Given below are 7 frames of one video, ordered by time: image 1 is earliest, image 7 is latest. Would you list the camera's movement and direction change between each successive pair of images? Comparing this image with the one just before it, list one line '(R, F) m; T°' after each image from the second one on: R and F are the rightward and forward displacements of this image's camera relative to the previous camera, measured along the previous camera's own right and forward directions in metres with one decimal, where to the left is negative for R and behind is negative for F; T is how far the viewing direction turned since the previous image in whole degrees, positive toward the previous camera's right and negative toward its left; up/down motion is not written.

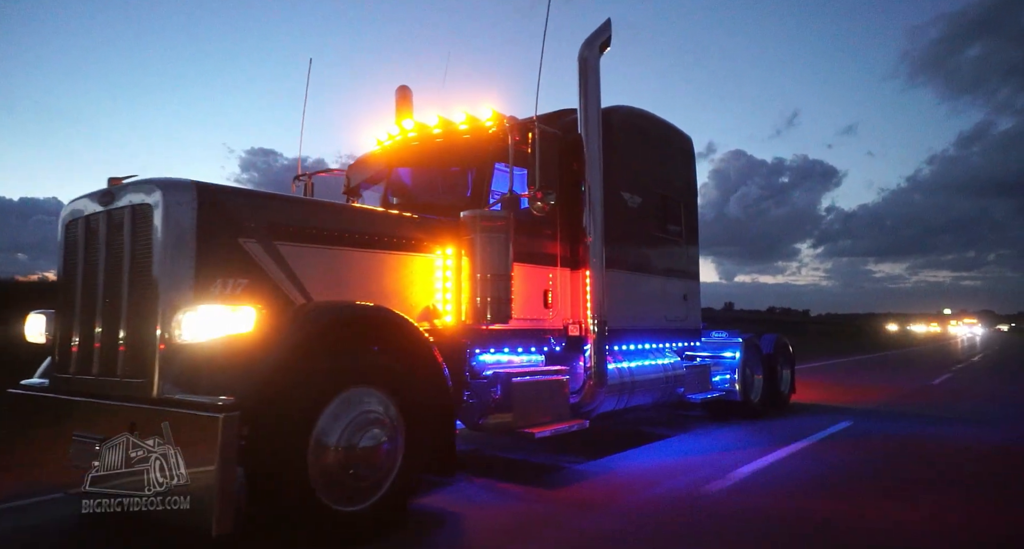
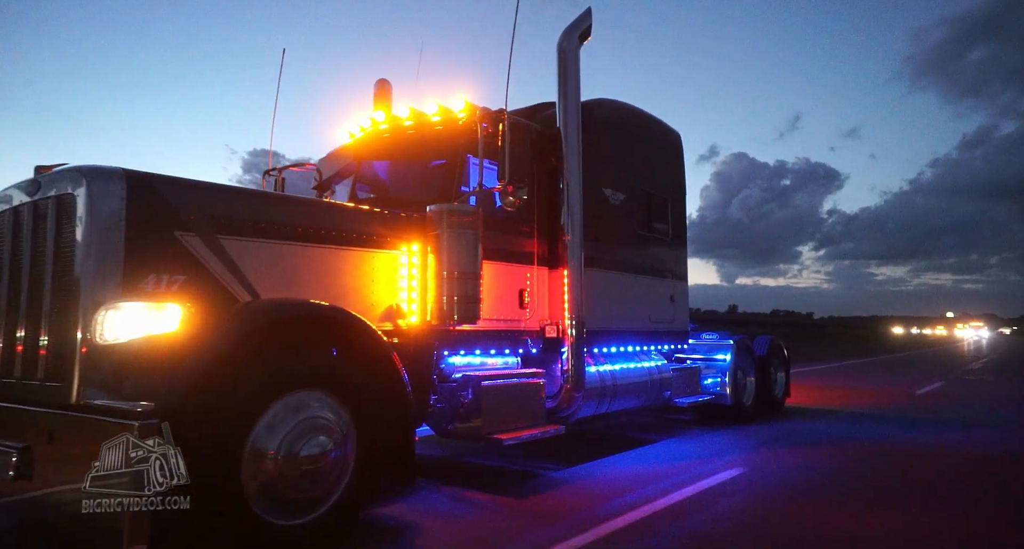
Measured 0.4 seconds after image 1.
(+0.2, +0.2) m; 0°
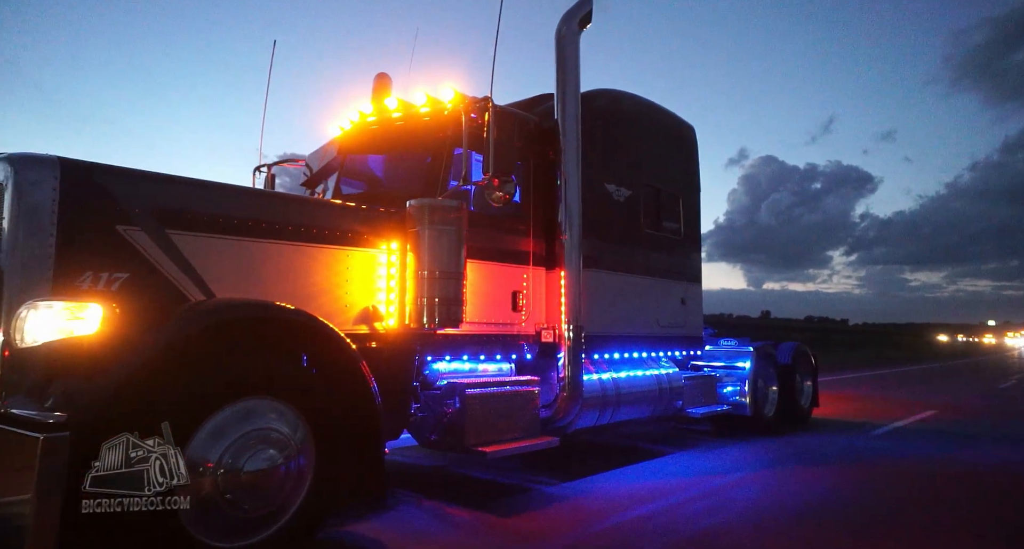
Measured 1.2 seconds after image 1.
(+0.3, +0.3) m; -2°
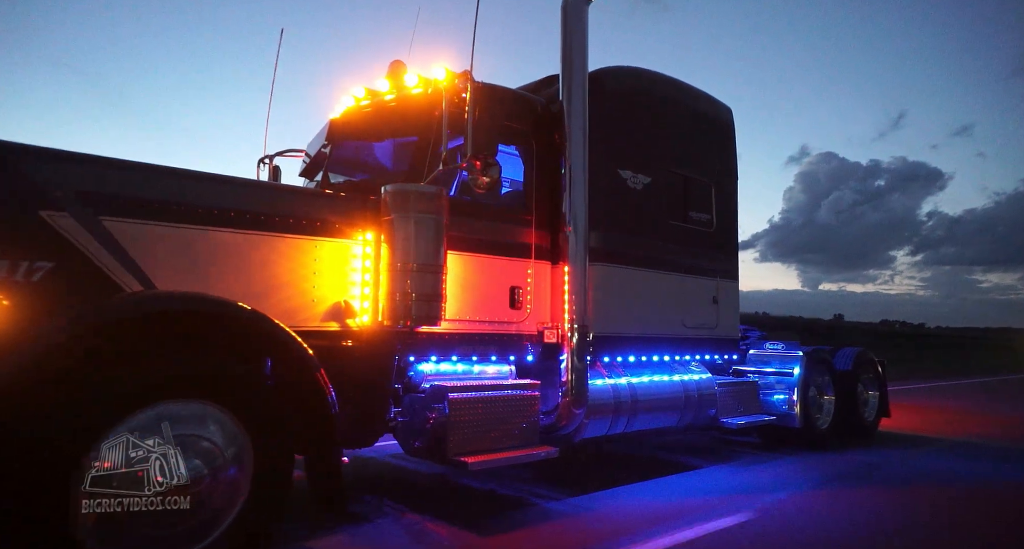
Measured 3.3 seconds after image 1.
(+0.4, +0.4) m; -5°
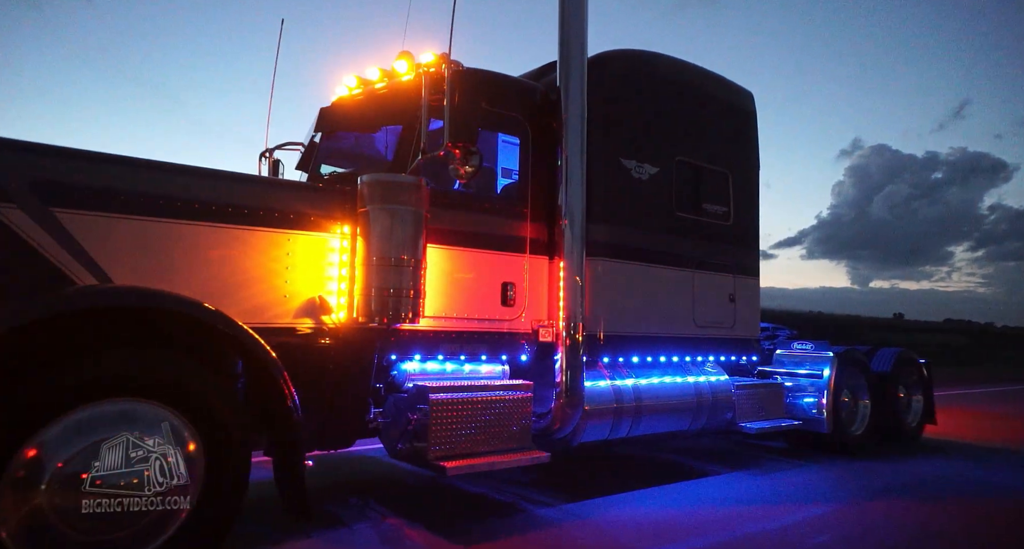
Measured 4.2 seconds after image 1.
(+0.3, +0.2) m; -4°
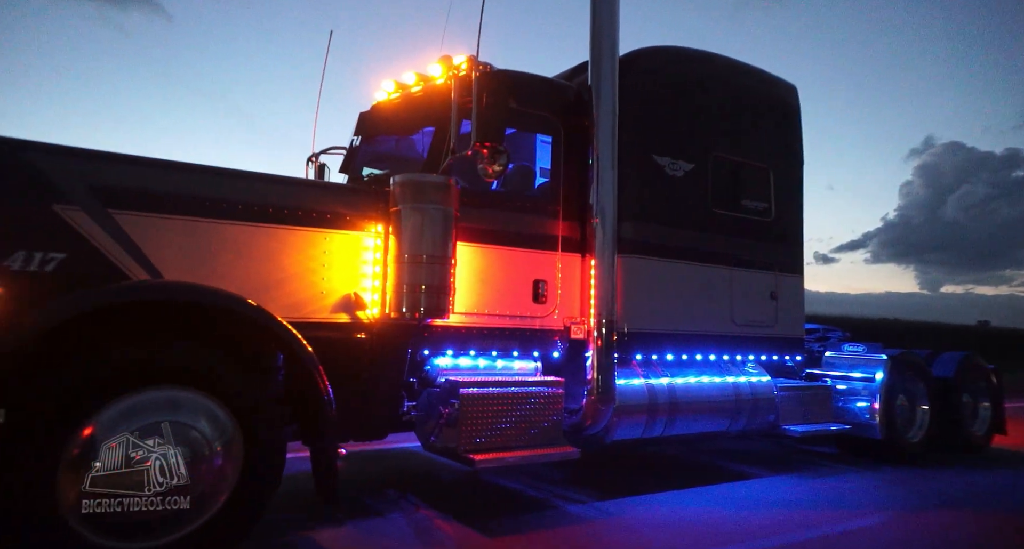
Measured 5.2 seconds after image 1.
(+0.1, -0.1) m; -5°
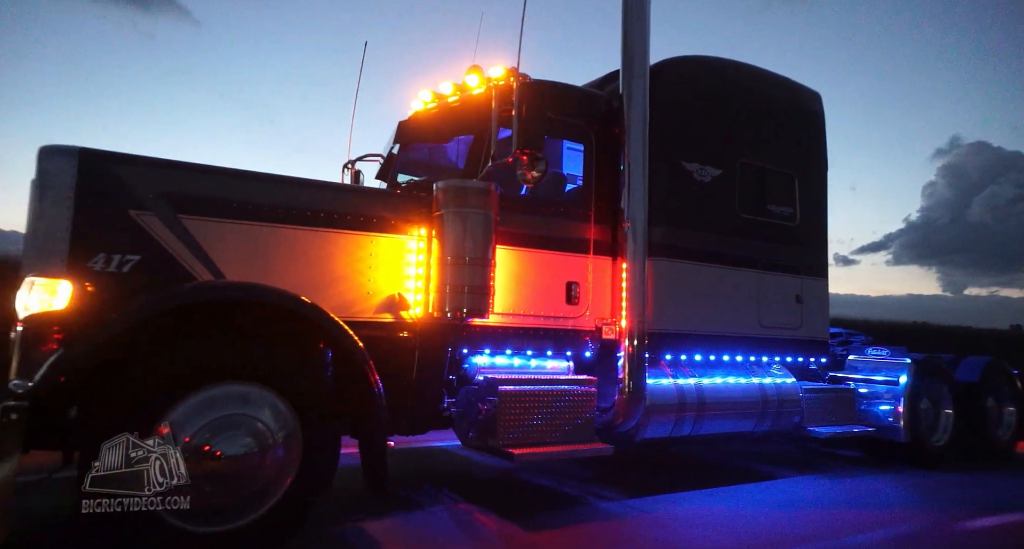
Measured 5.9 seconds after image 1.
(-0.1, -0.2) m; -1°
